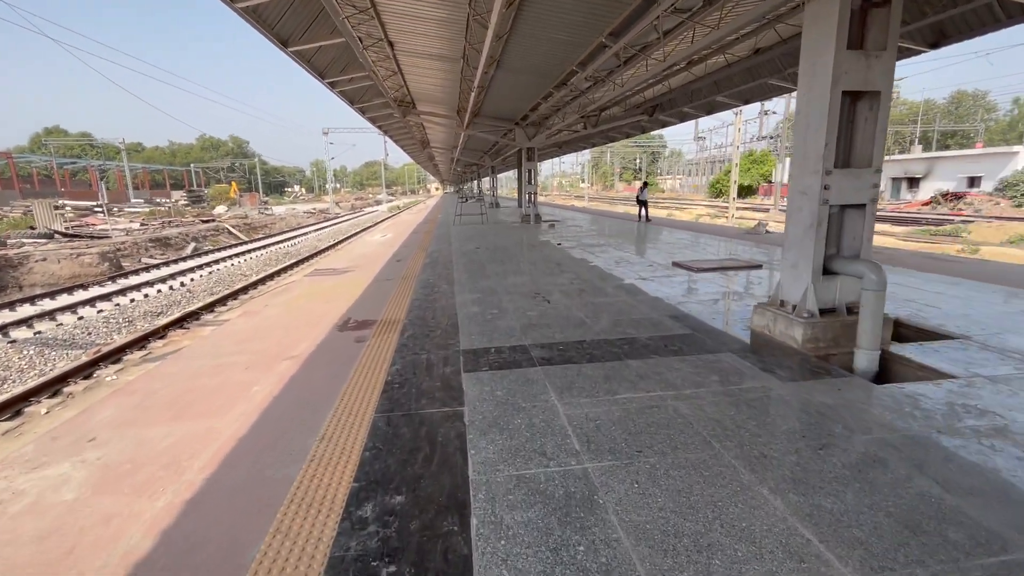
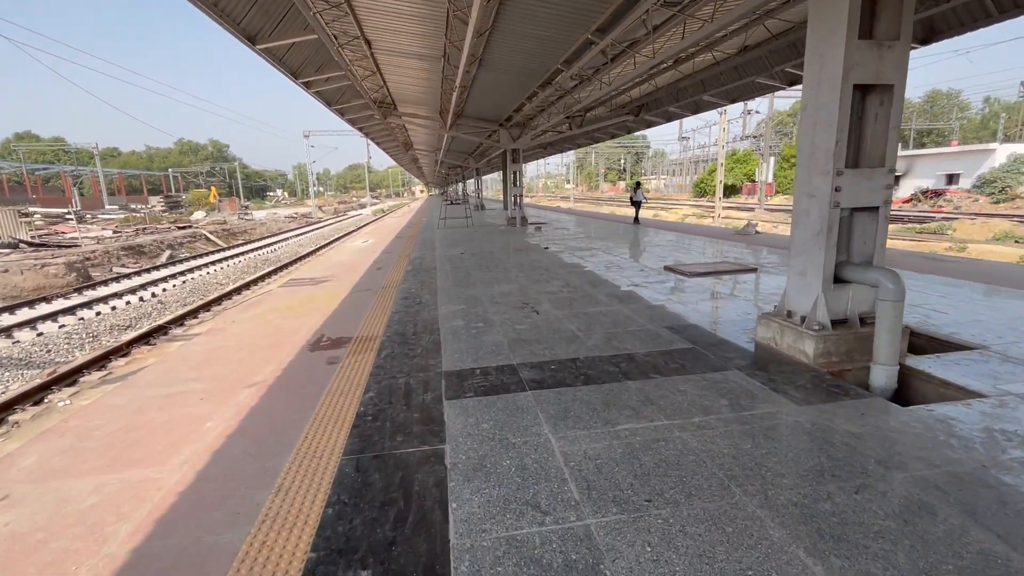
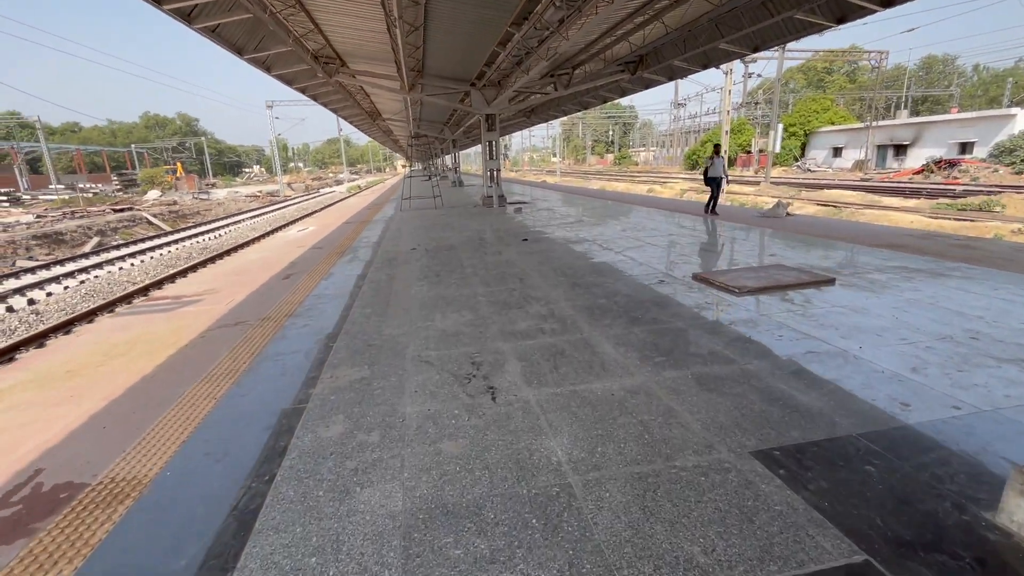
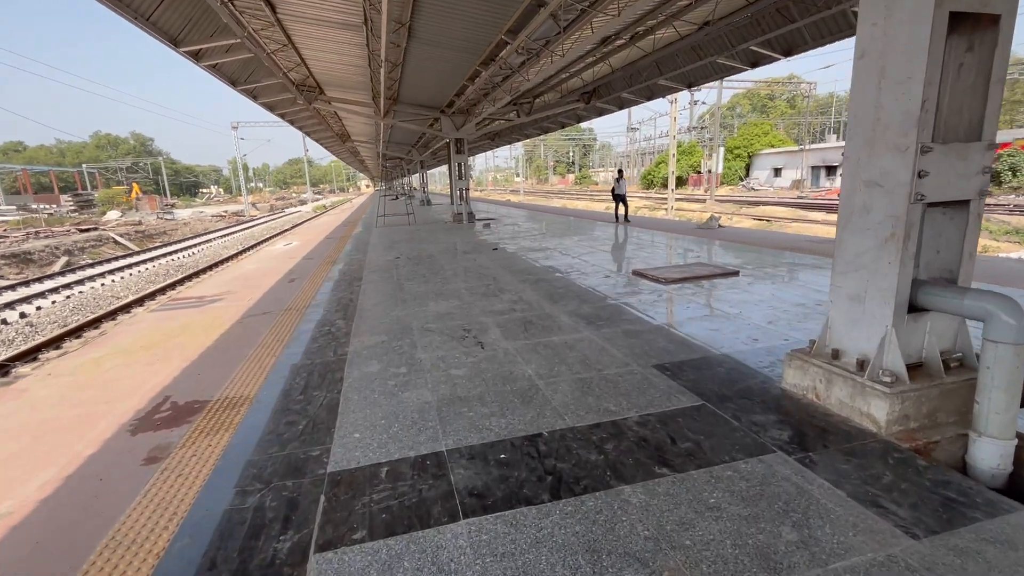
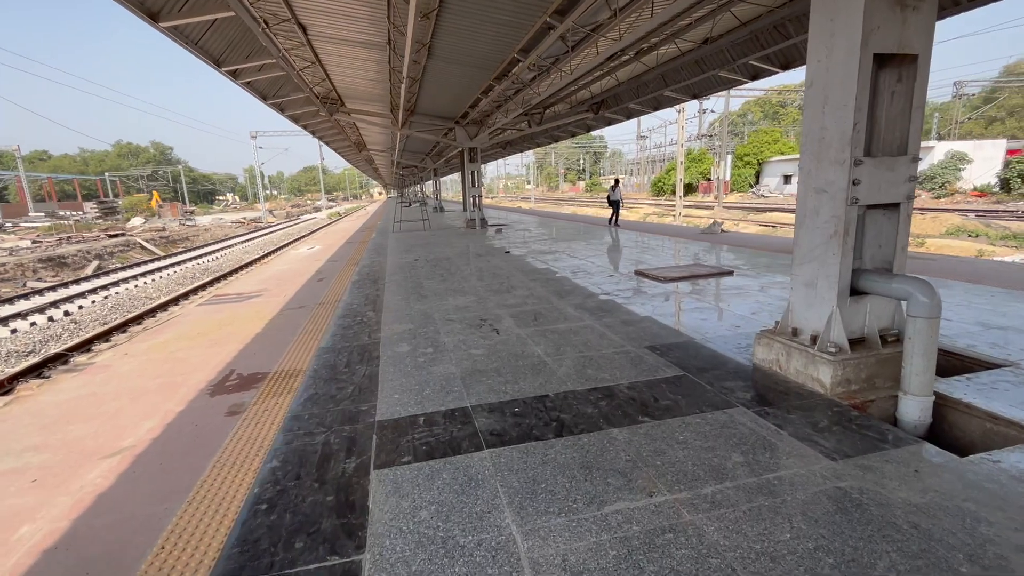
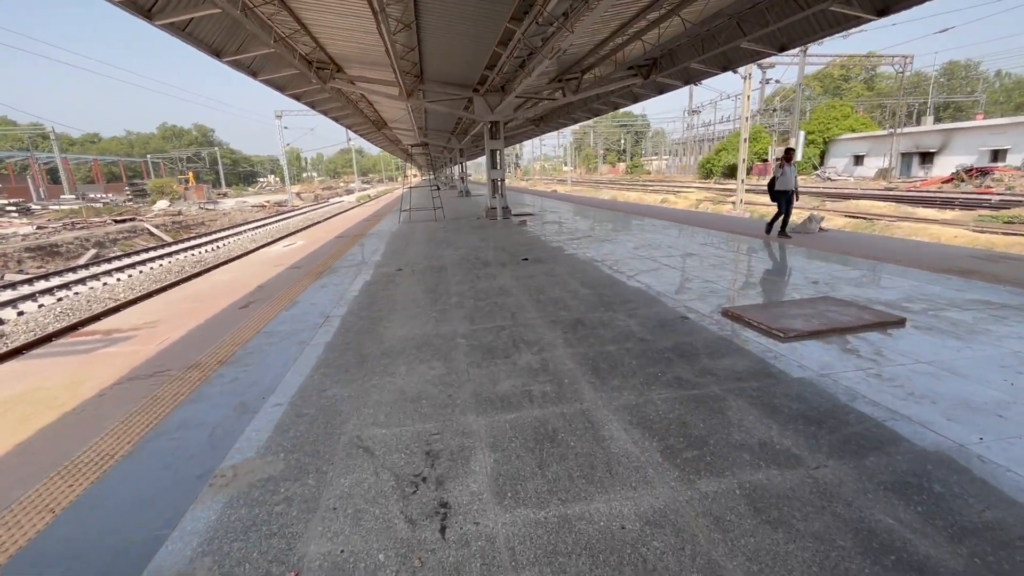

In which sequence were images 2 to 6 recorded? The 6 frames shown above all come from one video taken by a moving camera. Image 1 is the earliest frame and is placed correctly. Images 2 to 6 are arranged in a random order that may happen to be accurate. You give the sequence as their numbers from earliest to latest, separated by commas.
2, 5, 4, 3, 6
